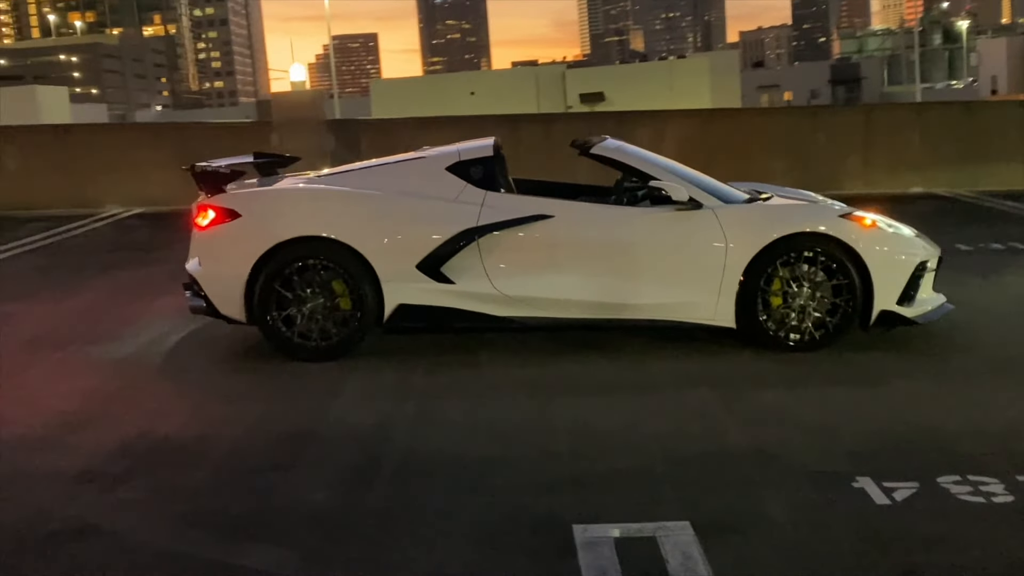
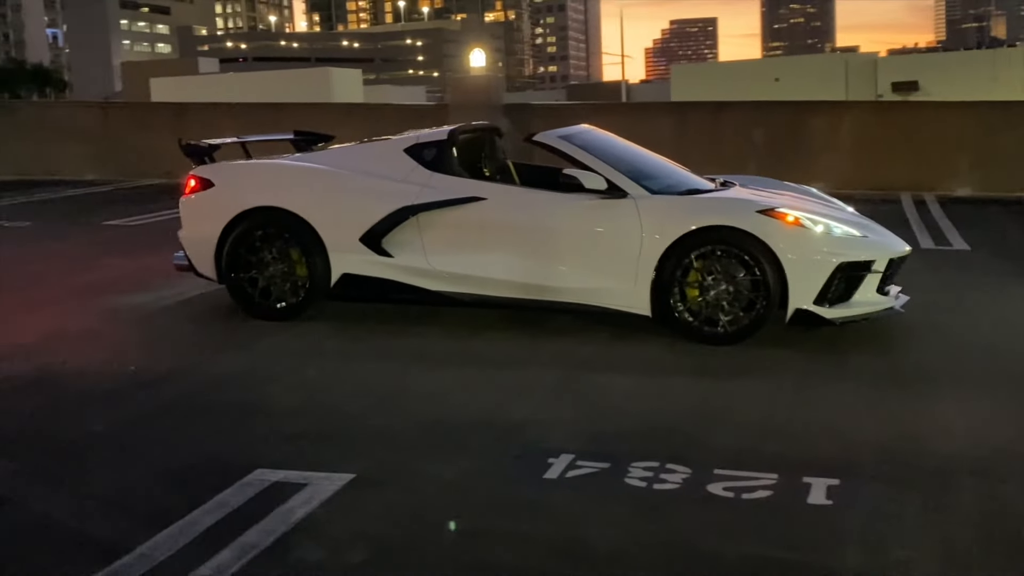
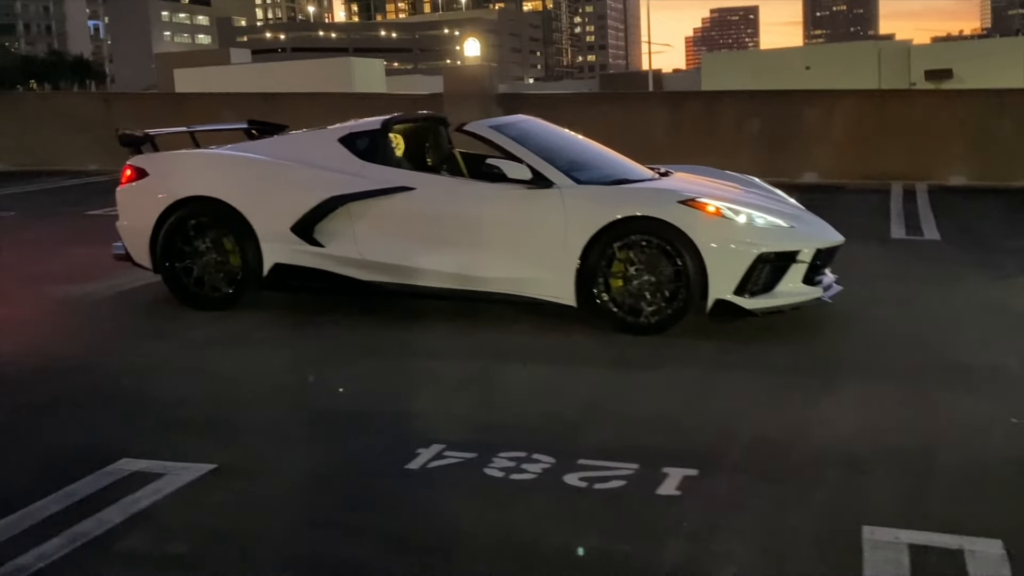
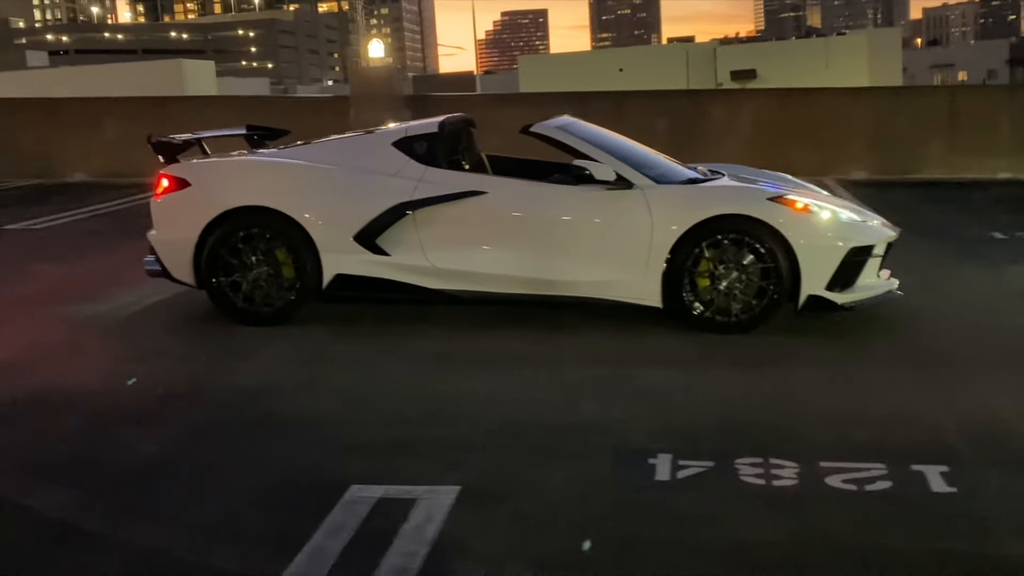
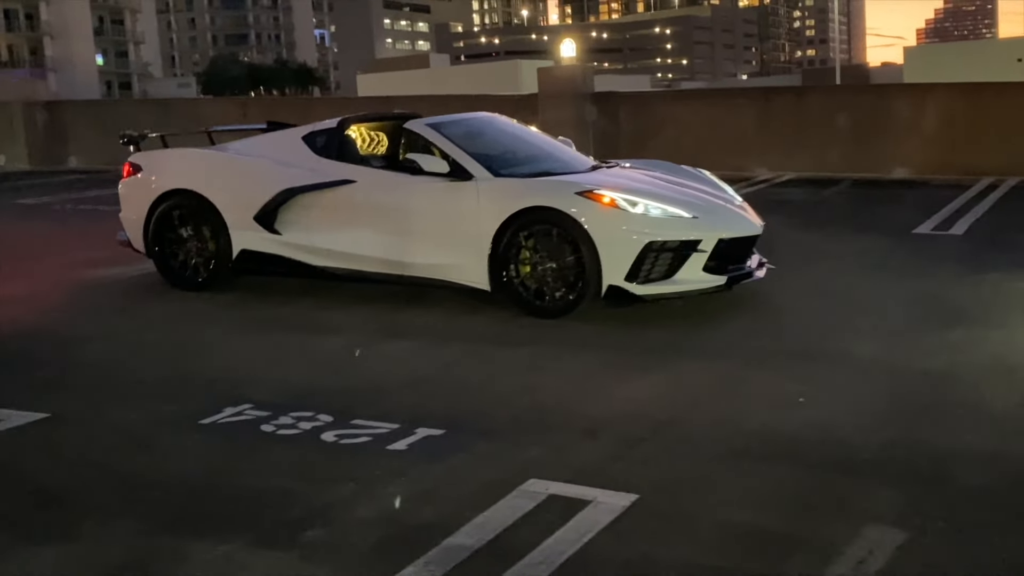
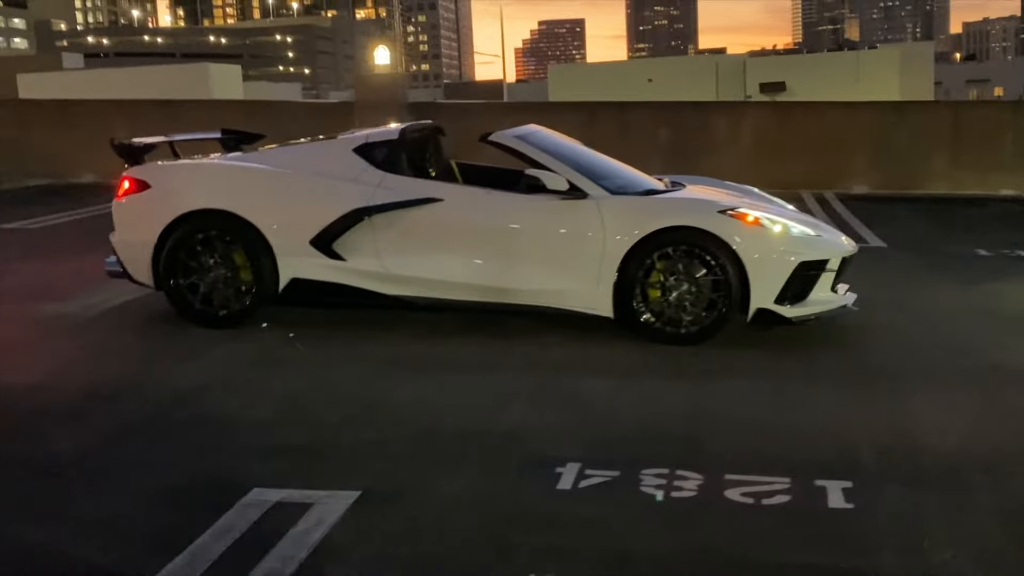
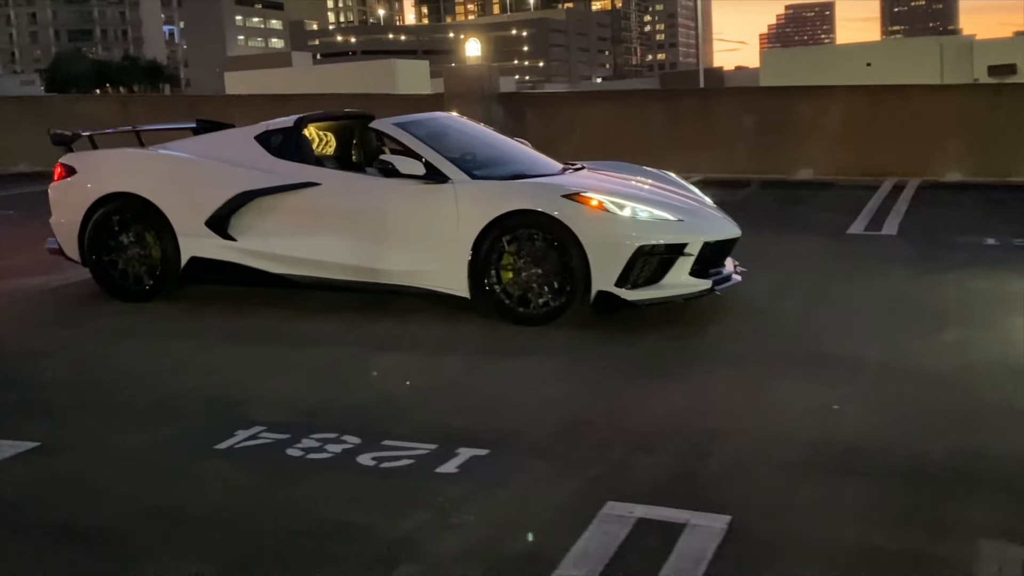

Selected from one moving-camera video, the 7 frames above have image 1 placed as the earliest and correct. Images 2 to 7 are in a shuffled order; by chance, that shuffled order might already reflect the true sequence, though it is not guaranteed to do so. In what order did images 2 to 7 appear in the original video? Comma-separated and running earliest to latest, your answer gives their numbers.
4, 6, 2, 3, 7, 5
